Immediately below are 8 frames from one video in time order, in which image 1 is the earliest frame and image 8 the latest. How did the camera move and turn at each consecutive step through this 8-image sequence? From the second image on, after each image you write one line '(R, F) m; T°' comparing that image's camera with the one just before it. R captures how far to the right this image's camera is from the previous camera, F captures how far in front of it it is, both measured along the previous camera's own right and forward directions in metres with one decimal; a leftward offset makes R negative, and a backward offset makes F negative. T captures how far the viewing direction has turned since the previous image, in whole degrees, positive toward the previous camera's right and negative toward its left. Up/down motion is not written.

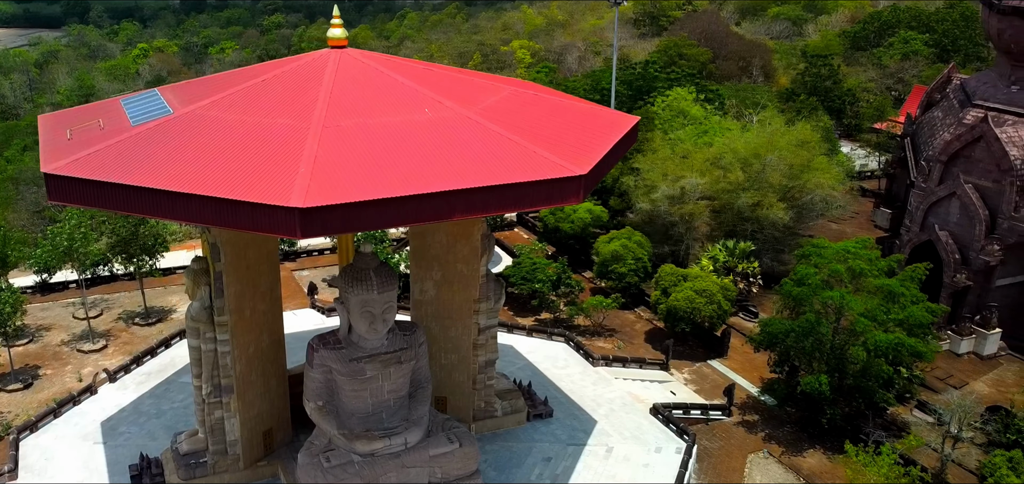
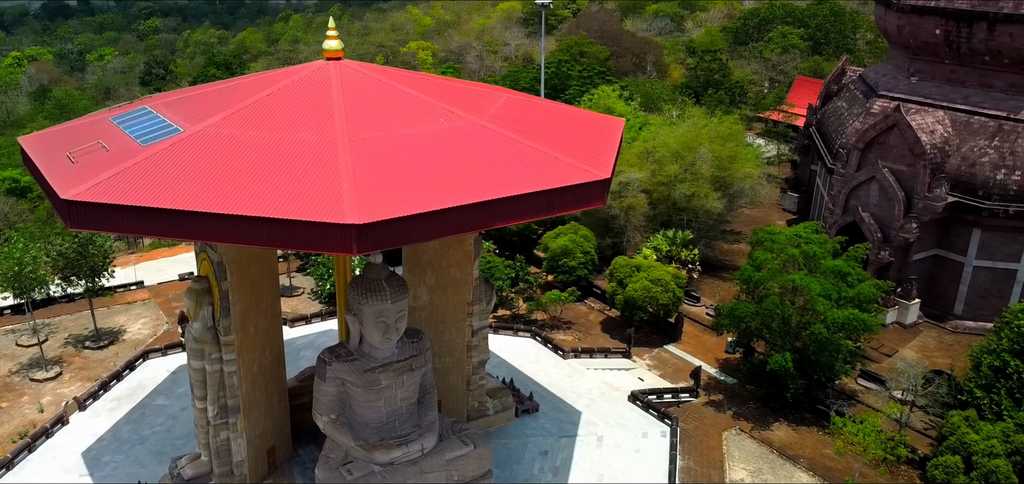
(-2.5, -0.3) m; +9°
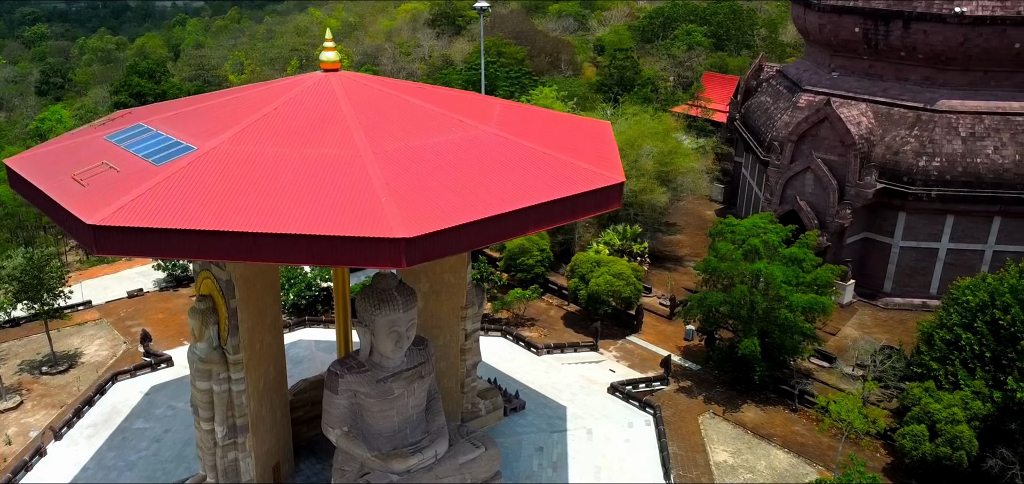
(-2.1, -0.2) m; +7°
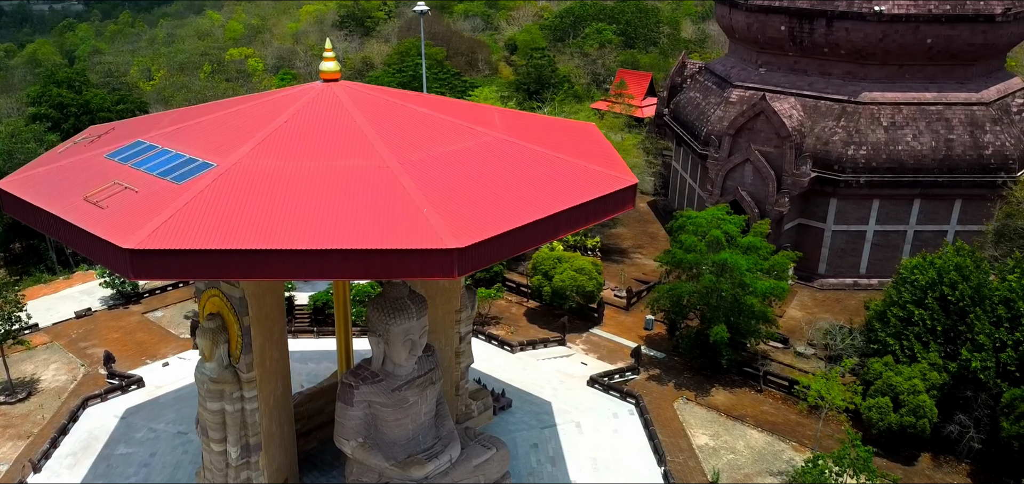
(-2.1, -0.2) m; +7°
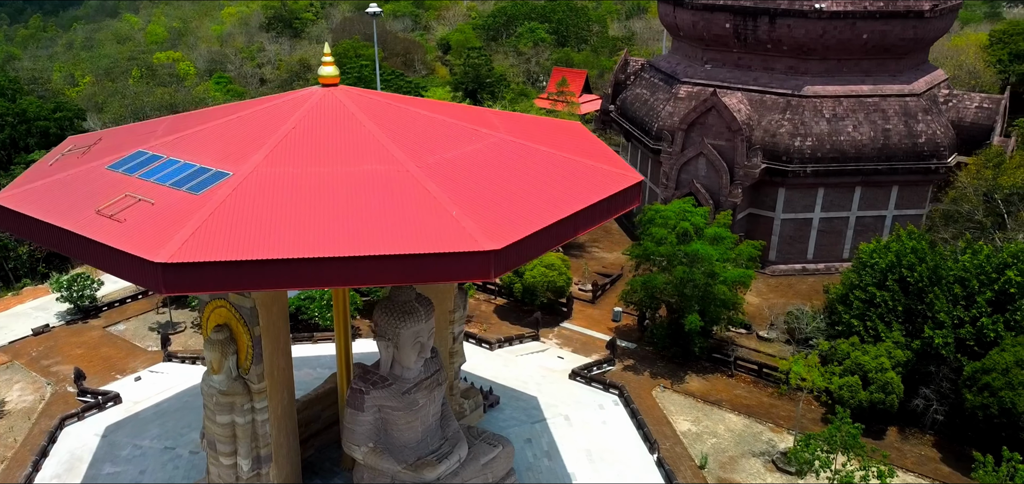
(-1.6, -0.2) m; +6°
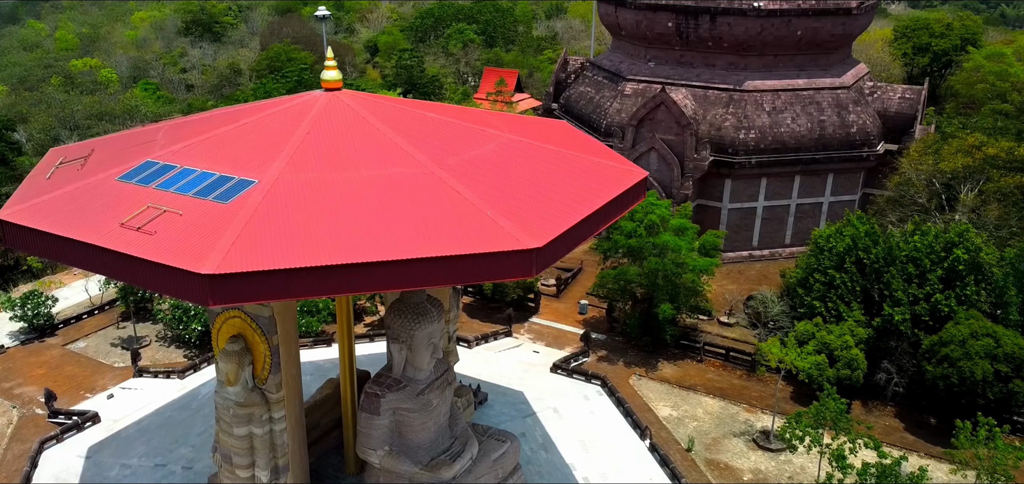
(-1.8, -0.2) m; +6°
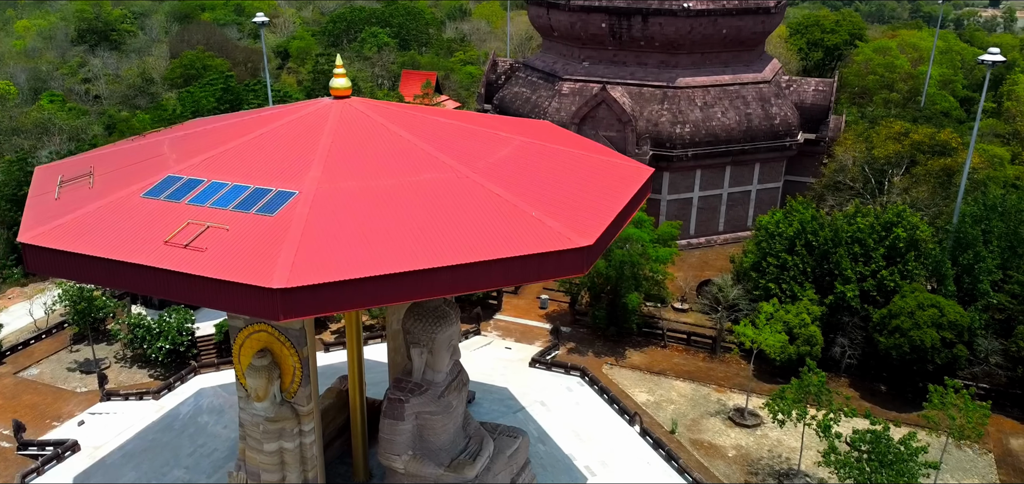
(-2.3, -0.3) m; +8°
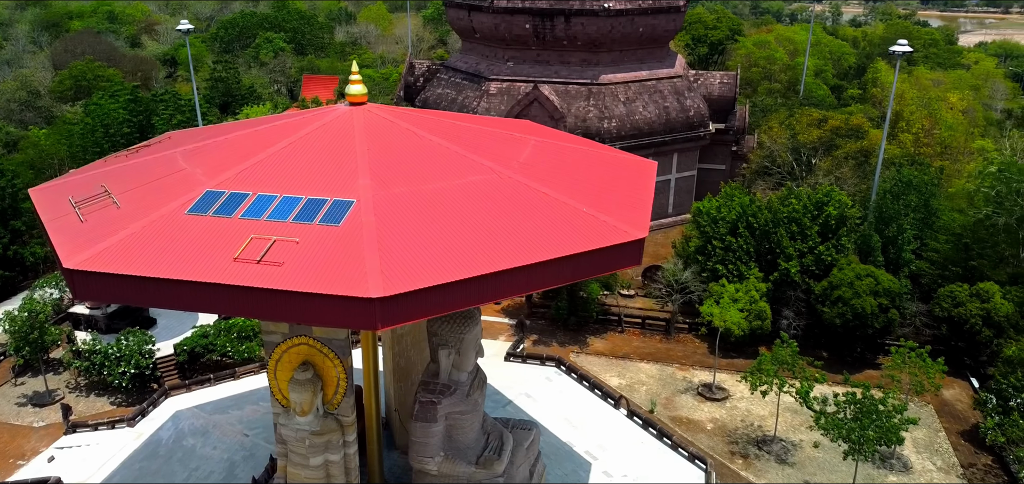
(-2.9, -0.2) m; +9°
